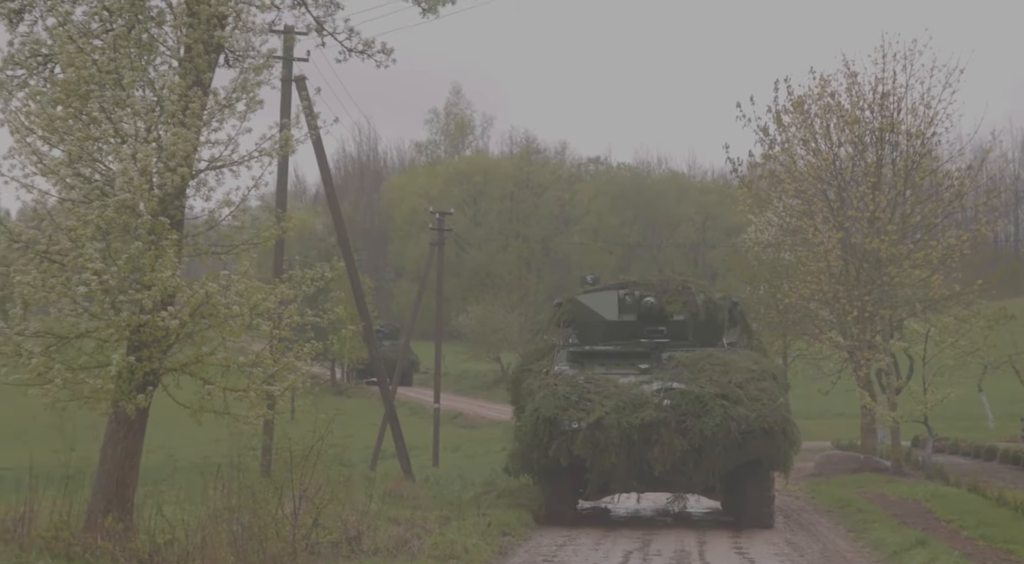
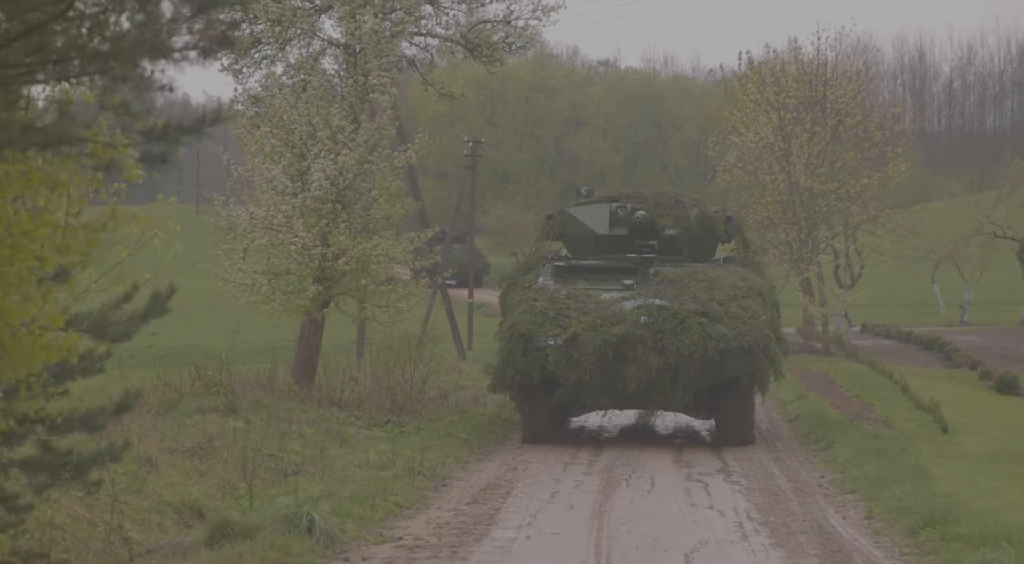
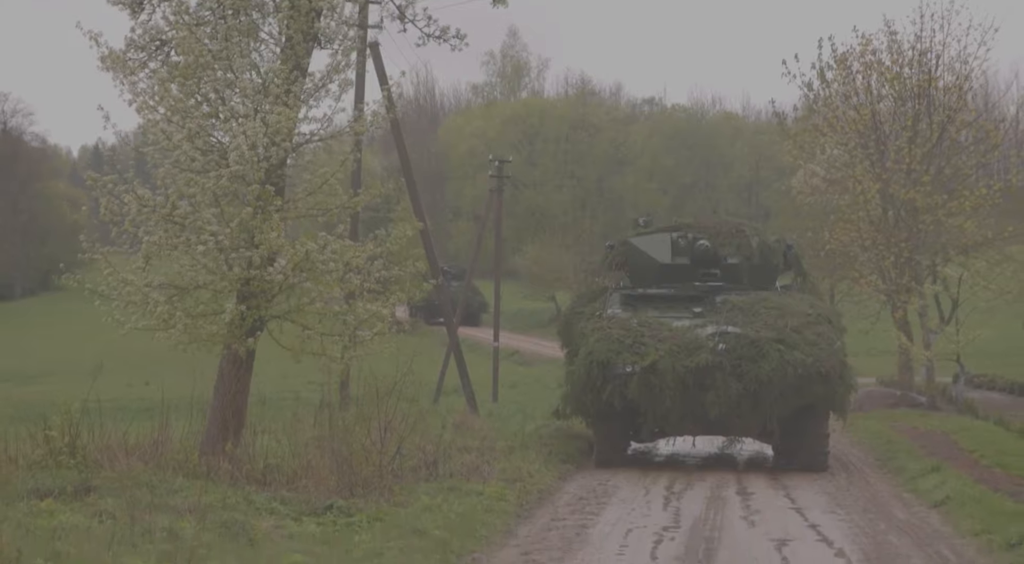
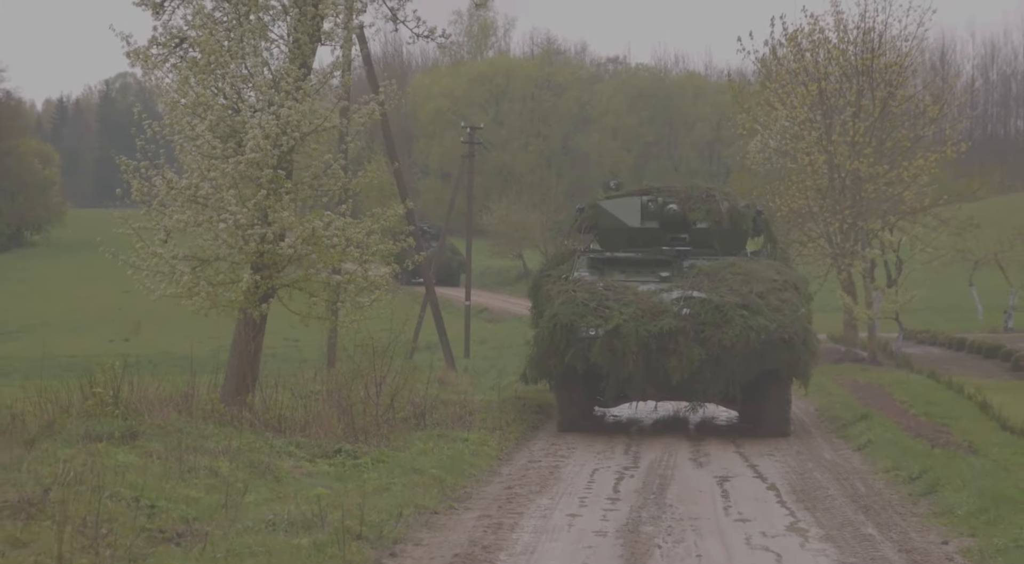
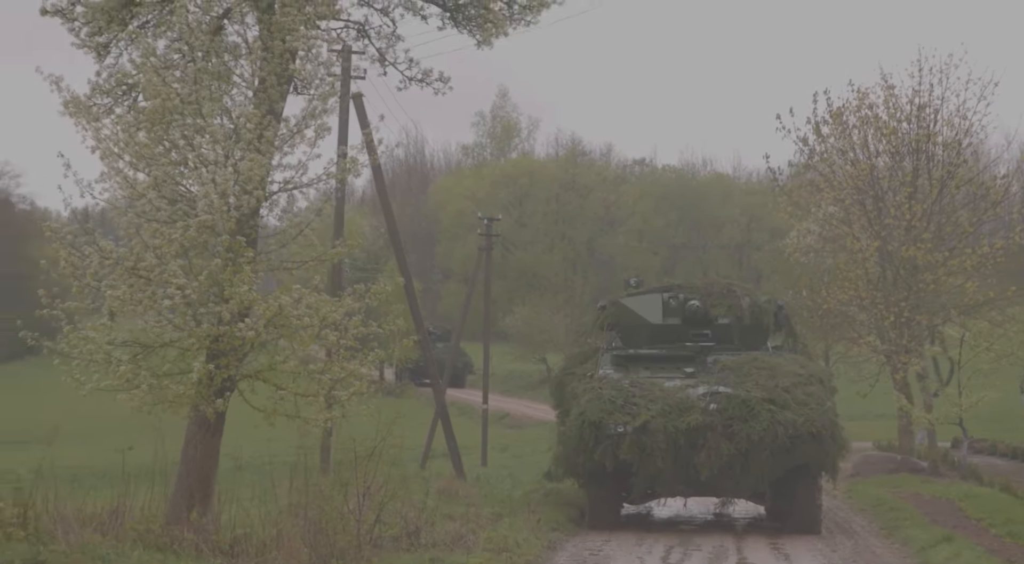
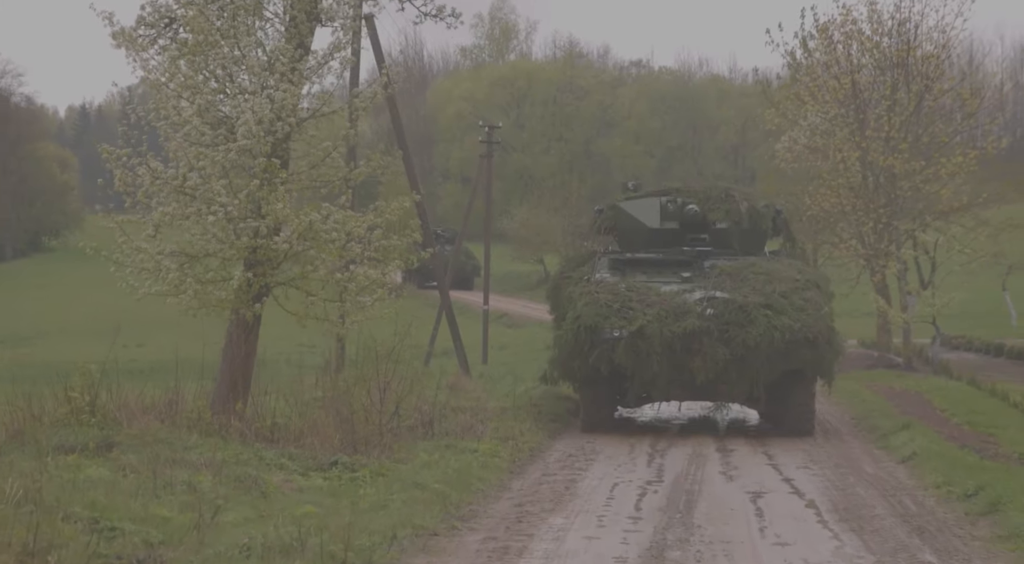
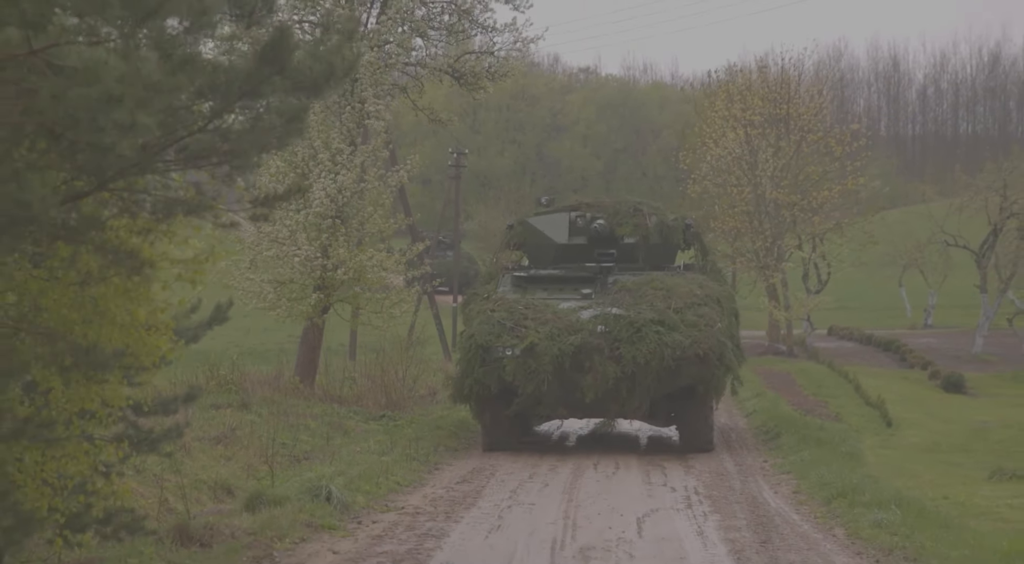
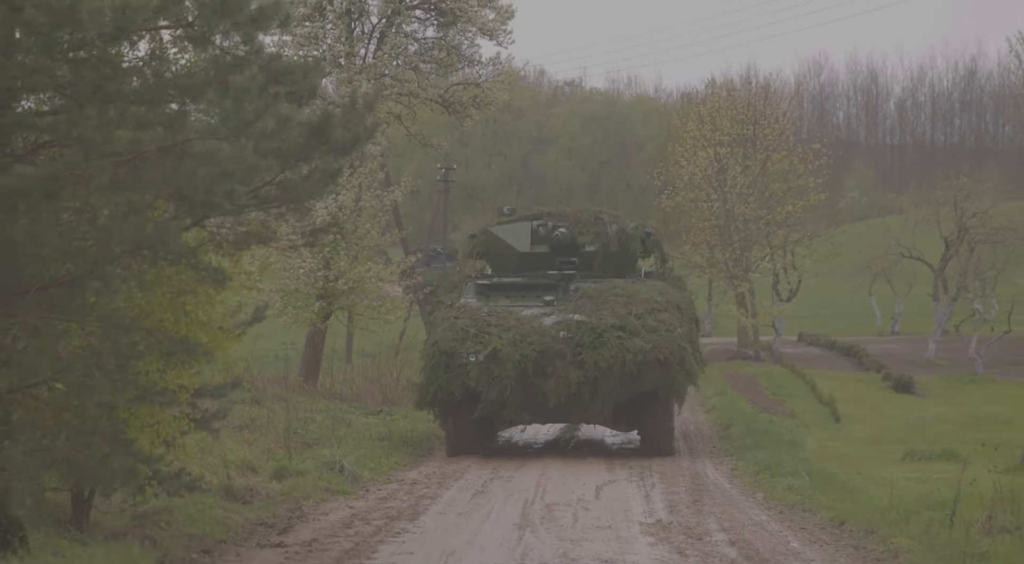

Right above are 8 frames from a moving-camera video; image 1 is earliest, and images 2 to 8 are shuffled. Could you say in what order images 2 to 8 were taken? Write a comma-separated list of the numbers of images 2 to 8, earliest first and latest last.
5, 3, 6, 4, 2, 7, 8
